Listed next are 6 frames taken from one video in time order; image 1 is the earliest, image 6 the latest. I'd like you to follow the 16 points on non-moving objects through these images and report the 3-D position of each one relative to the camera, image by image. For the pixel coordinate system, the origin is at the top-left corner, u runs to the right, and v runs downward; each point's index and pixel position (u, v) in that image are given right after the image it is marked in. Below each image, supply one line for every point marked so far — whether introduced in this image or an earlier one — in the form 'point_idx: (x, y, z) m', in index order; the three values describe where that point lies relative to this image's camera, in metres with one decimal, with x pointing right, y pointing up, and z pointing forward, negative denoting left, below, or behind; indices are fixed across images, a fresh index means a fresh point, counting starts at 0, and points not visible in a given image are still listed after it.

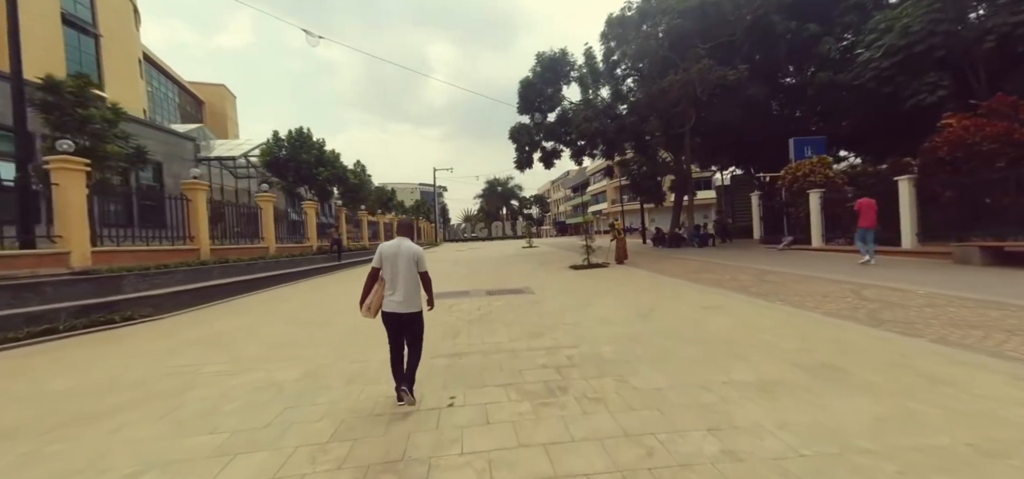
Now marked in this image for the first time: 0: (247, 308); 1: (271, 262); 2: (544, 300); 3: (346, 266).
0: (-7.1, -1.7, +9.8) m
1: (-9.0, -0.7, +13.2) m
2: (+0.9, -1.5, +9.3) m
3: (-8.6, -1.4, +18.8) m
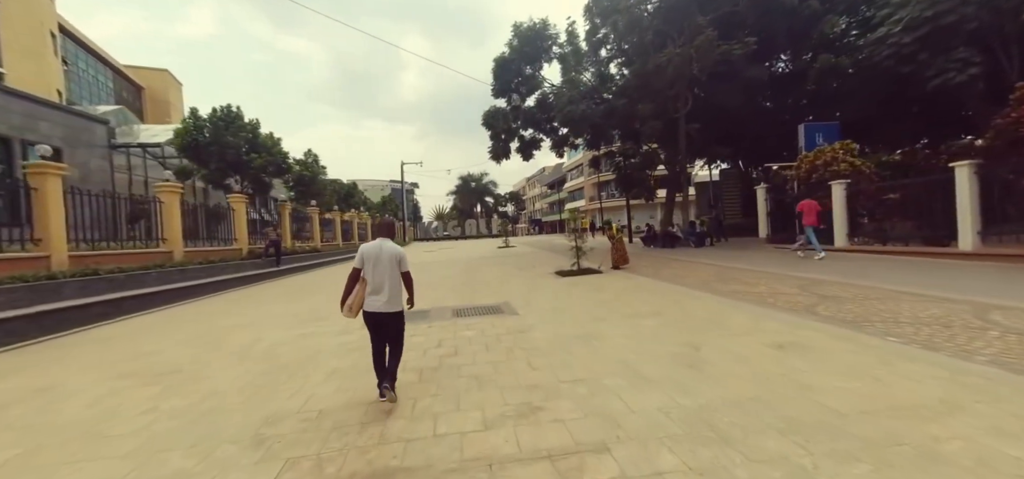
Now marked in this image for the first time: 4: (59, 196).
0: (-7.5, -1.7, +6.7) m
1: (-9.7, -0.8, +9.9) m
2: (+0.4, -1.6, +6.7) m
3: (-9.7, -1.5, +15.5) m
4: (-10.1, +1.0, +8.0) m
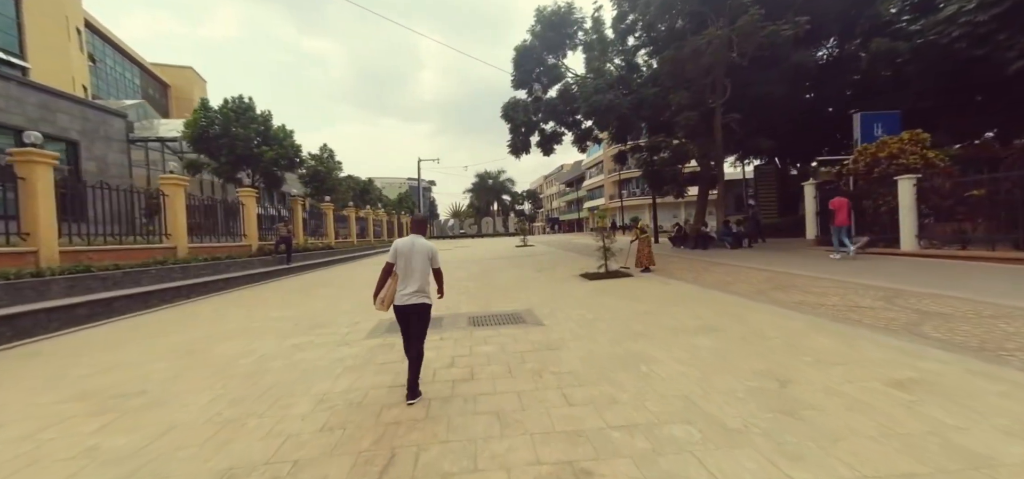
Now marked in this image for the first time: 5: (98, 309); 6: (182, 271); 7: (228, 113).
0: (-7.1, -1.7, +6.0) m
1: (-9.1, -0.7, +9.4) m
2: (+0.8, -1.6, +5.7) m
3: (-8.9, -1.3, +14.9) m
4: (-9.6, +1.1, +7.4) m
5: (-8.1, -1.4, +7.0) m
6: (-9.0, -0.9, +9.8) m
7: (-14.0, +6.2, +17.5) m
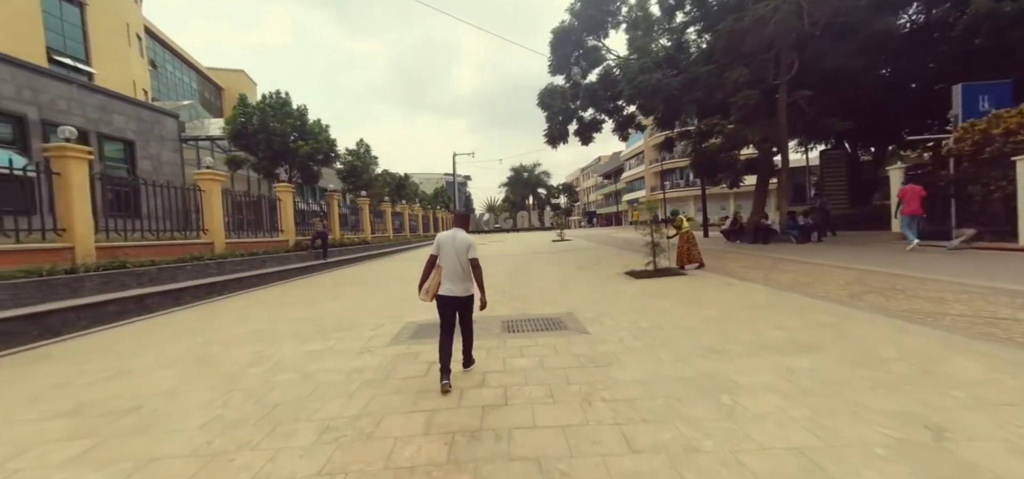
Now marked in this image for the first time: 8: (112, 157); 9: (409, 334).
0: (-6.5, -1.6, +5.9) m
1: (-8.2, -0.6, +9.4) m
2: (+1.4, -1.5, +4.8) m
3: (-7.4, -1.1, +14.9) m
4: (-8.8, +1.2, +7.4) m
5: (-7.4, -1.3, +6.9) m
6: (-8.0, -0.7, +9.8) m
7: (-12.3, +6.5, +17.8) m
8: (-19.6, +4.1, +17.5) m
9: (-1.7, -1.5, +5.8) m
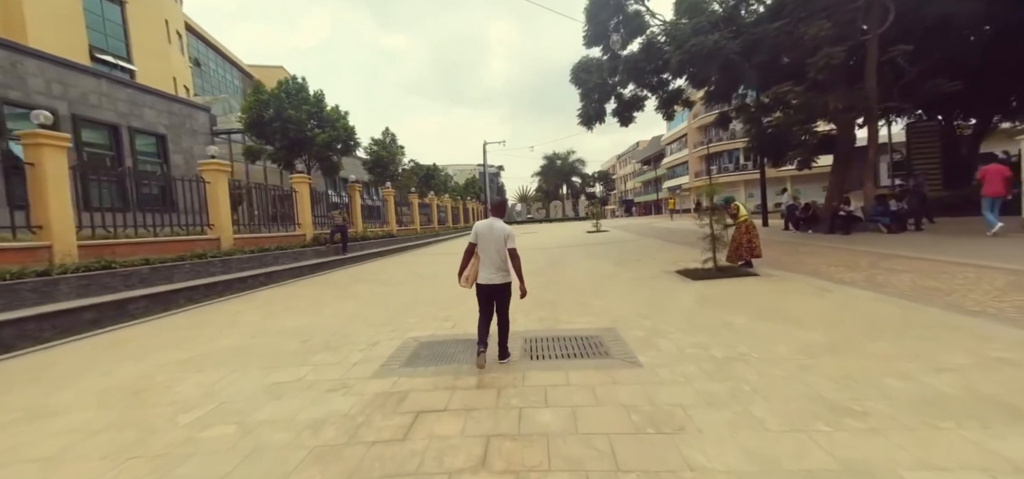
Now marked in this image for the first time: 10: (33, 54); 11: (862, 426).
0: (-6.2, -1.6, +5.1) m
1: (-7.5, -0.5, +8.7) m
2: (+1.6, -1.5, +3.2) m
3: (-6.2, -0.9, +14.1) m
4: (-8.3, +1.2, +6.7) m
5: (-7.0, -1.3, +6.2) m
6: (-7.3, -0.6, +9.1) m
7: (-10.9, +6.8, +17.3) m
8: (-18.2, +4.3, +17.7) m
9: (-1.4, -1.5, +4.5) m
10: (-18.0, +7.0, +13.6) m
11: (+2.7, -1.4, +2.7) m
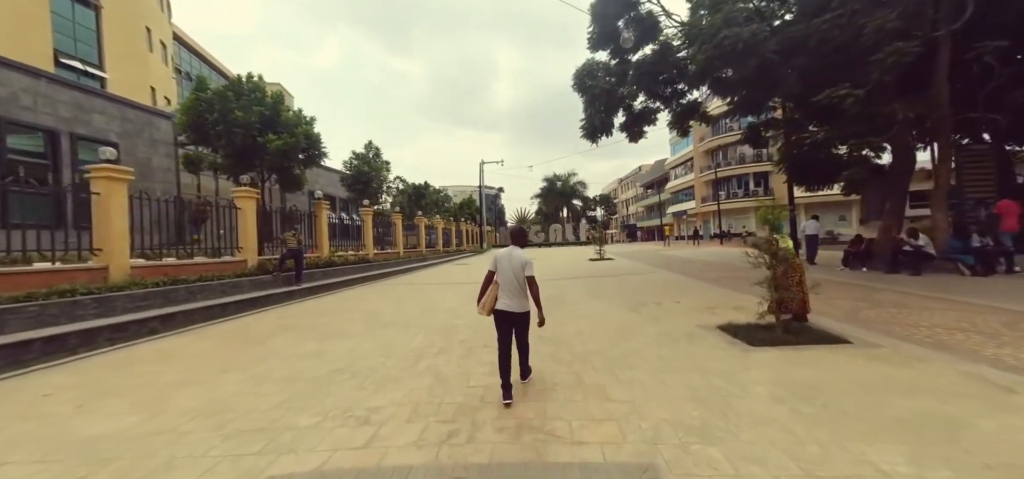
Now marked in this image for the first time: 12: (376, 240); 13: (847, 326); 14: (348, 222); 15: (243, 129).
0: (-6.6, -1.9, +2.6) m
1: (-7.9, -1.0, +6.2) m
2: (+1.2, -1.9, +0.7) m
3: (-6.6, -1.8, +11.7) m
4: (-8.7, +0.8, +4.4) m
5: (-7.3, -1.7, +3.7) m
6: (-7.7, -1.2, +6.7) m
7: (-11.1, +5.8, +15.3) m
8: (-18.4, +3.4, +15.6) m
9: (-1.8, -1.9, +2.0) m
10: (-18.3, +6.3, +11.6) m
11: (+2.3, -1.8, +0.2) m
12: (-7.2, 0.0, +19.5) m
13: (+5.7, -1.5, +5.9) m
14: (-7.8, +0.8, +17.5) m
15: (-10.4, +4.4, +15.2) m
